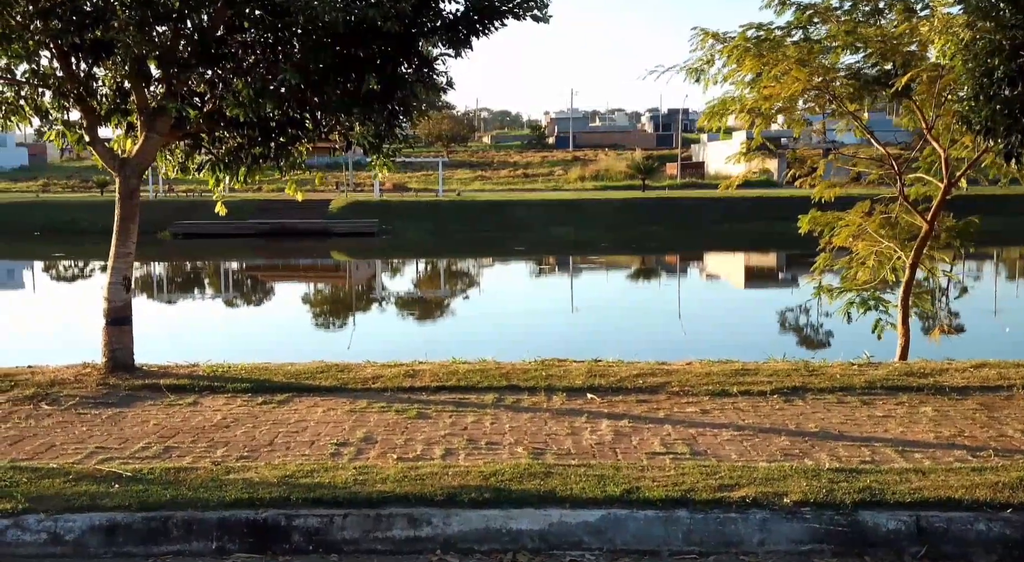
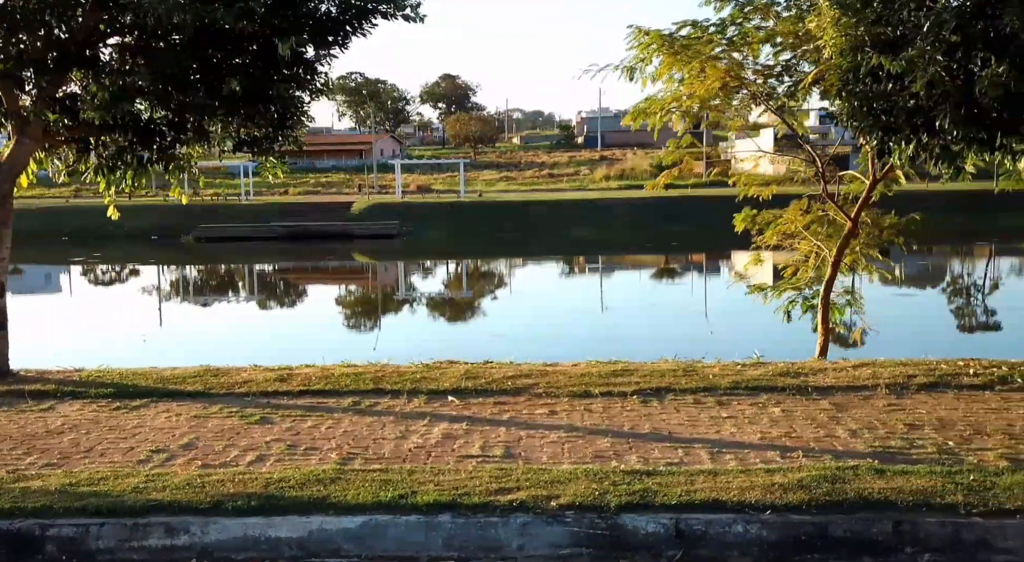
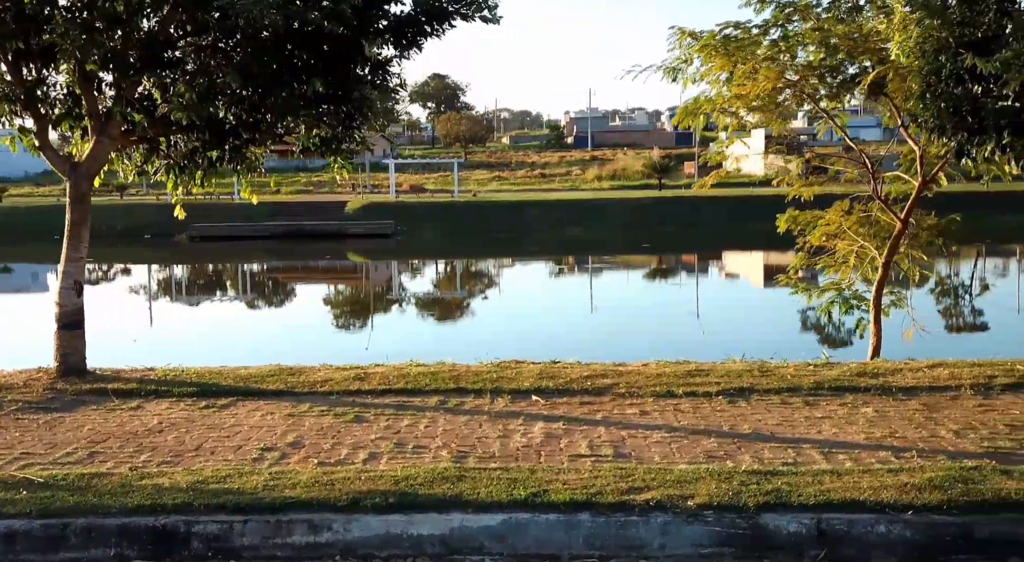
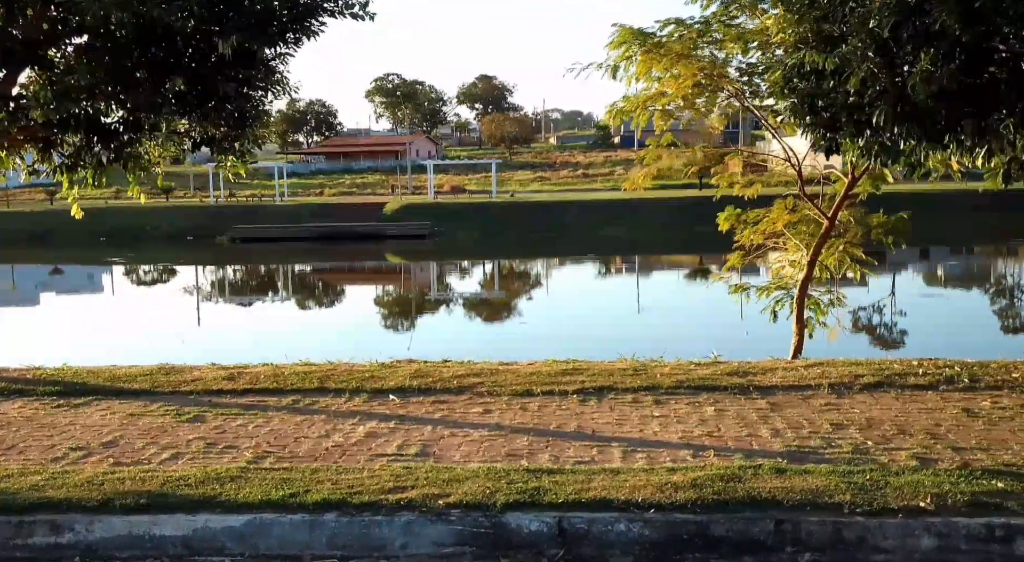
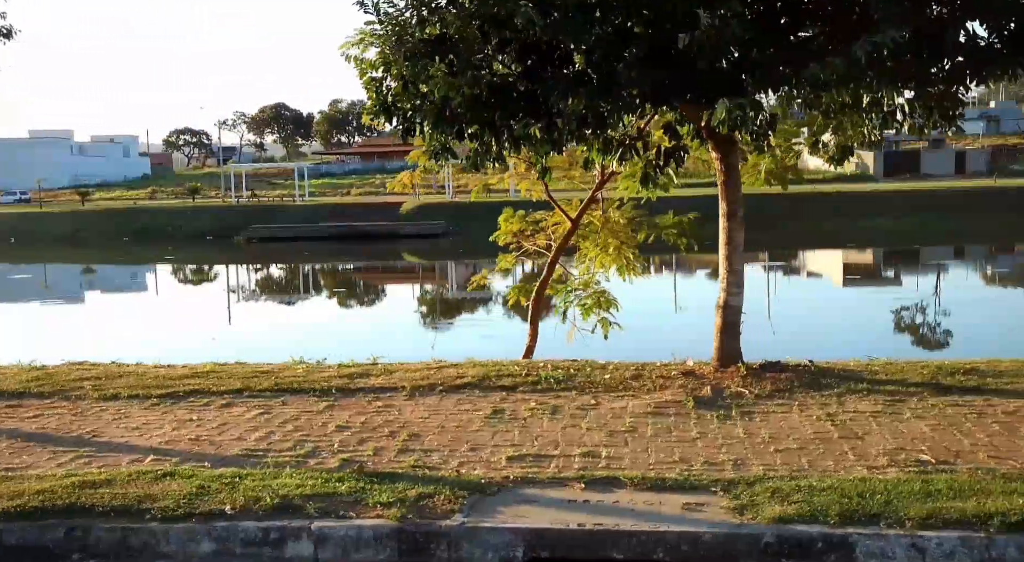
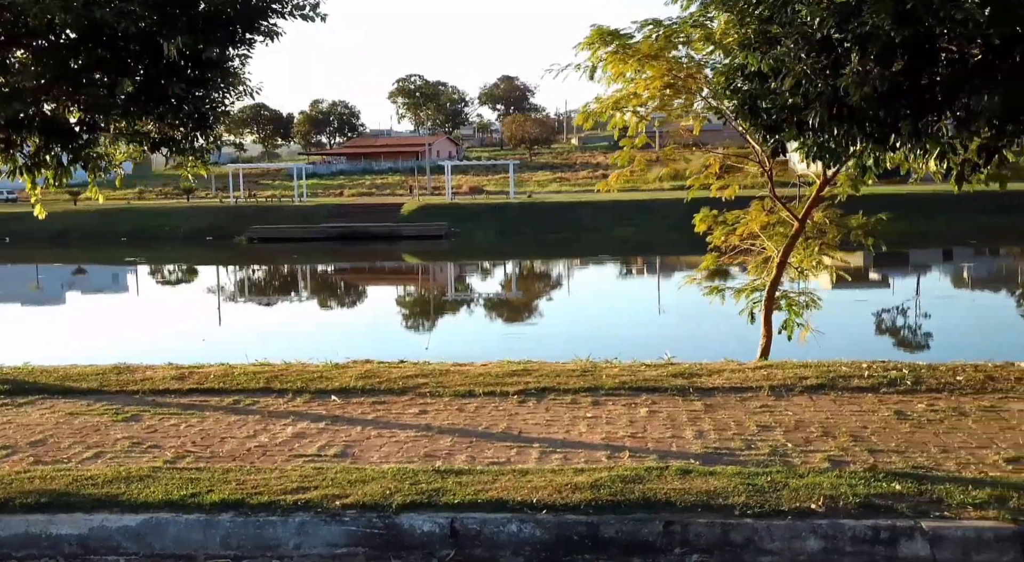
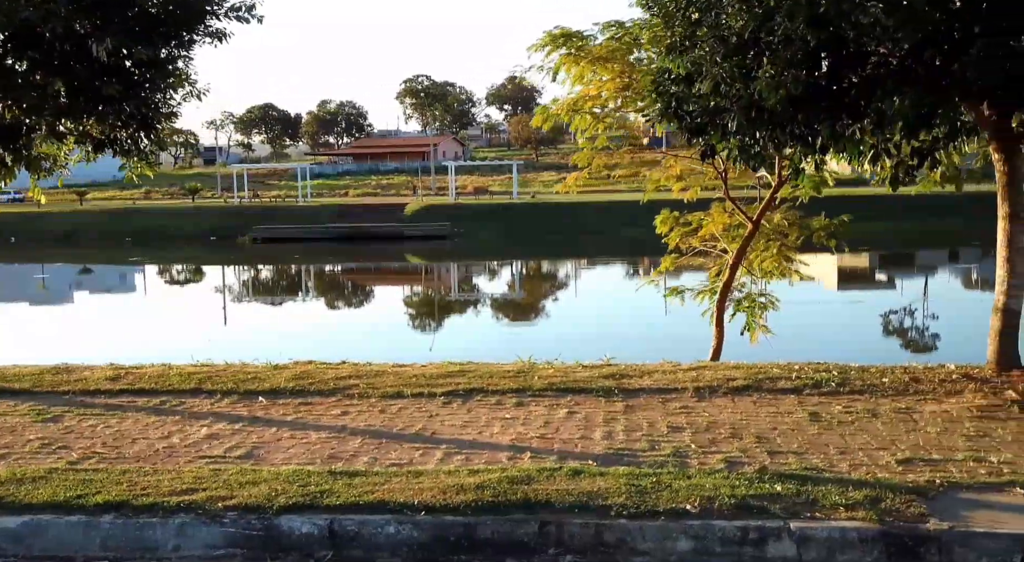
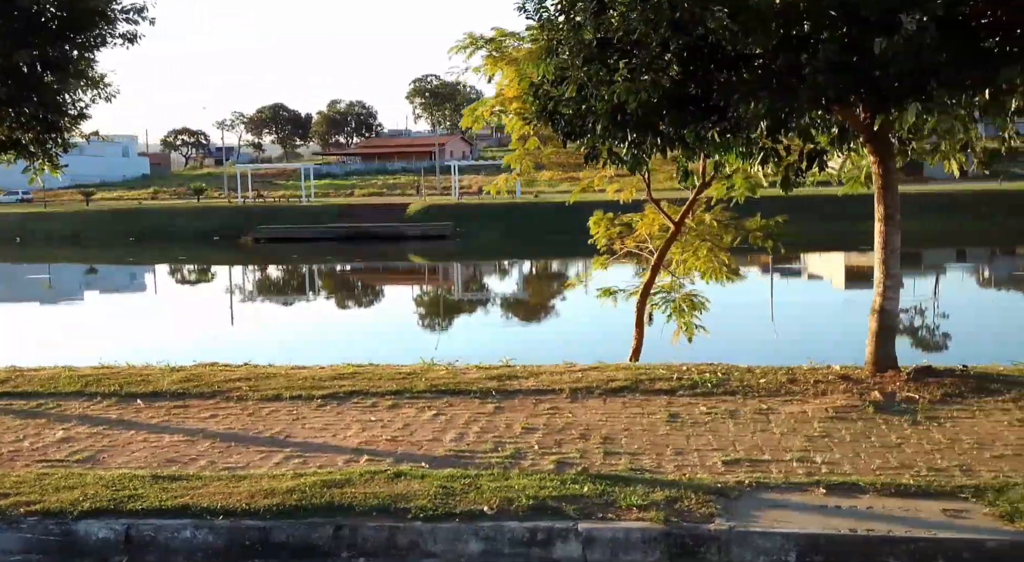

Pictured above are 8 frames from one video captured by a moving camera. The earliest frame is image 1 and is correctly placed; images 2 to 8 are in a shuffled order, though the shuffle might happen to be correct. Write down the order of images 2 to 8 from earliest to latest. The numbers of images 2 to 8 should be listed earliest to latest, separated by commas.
3, 2, 4, 6, 7, 8, 5
